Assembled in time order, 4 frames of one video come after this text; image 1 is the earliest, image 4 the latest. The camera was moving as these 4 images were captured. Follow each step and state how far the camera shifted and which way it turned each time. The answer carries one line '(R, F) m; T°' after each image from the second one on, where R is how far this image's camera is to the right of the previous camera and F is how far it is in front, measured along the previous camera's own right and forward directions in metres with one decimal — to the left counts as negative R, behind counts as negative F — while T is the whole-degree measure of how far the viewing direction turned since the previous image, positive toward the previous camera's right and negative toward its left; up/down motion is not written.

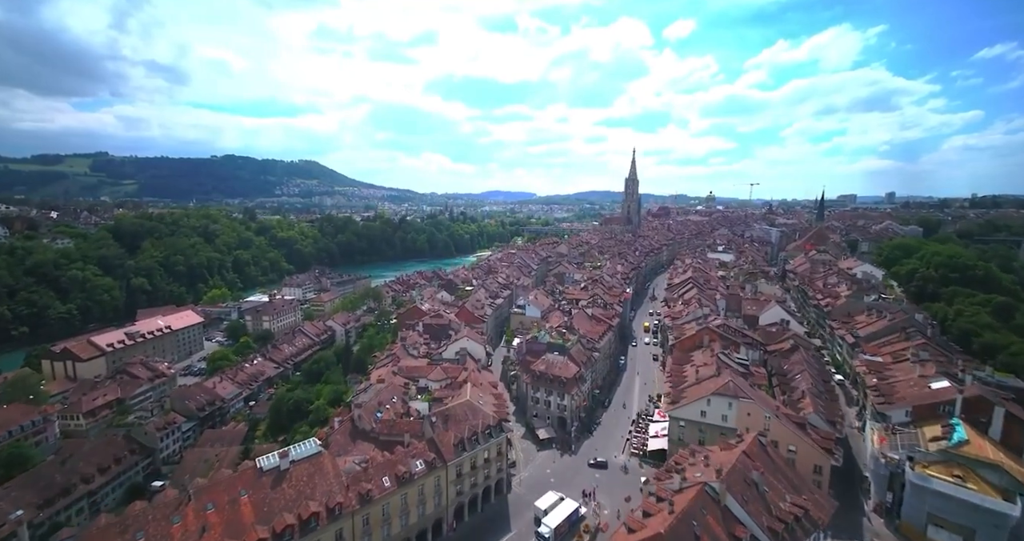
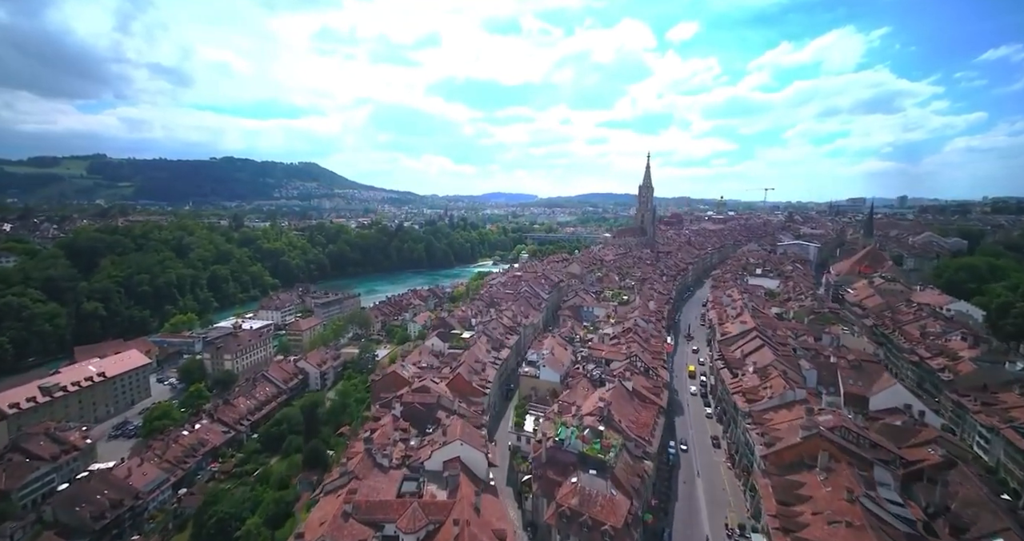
(-0.4, +7.9) m; 0°
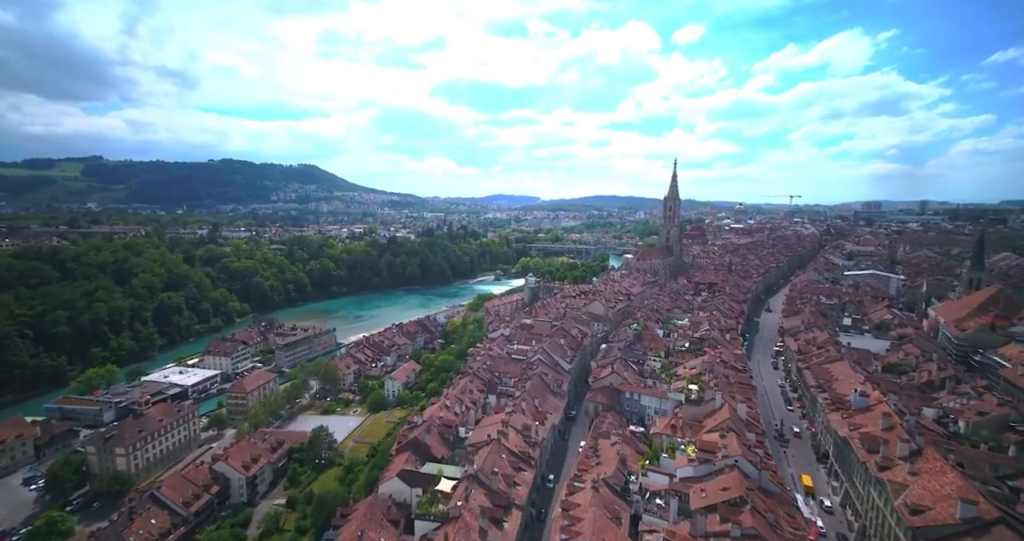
(-0.4, +12.6) m; 0°
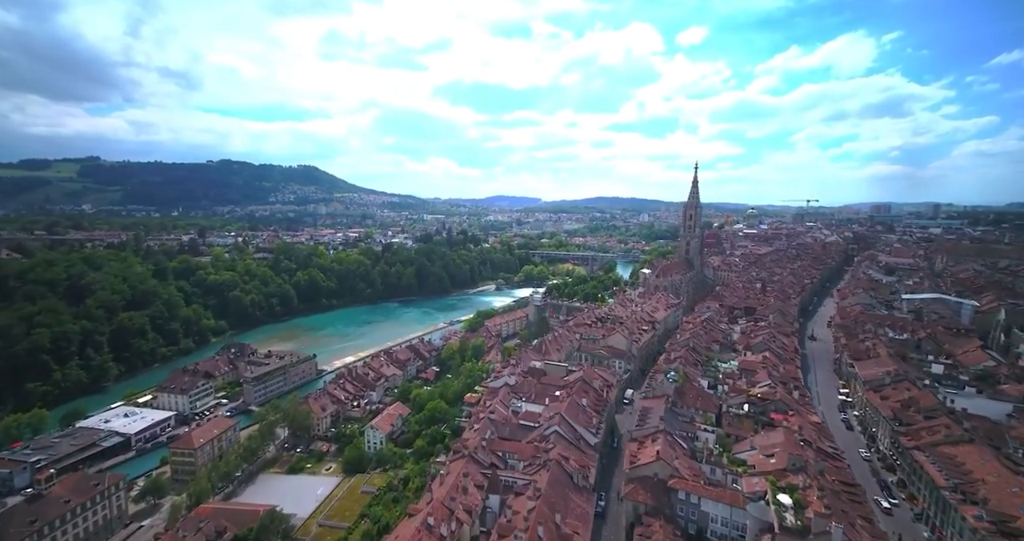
(-0.4, +7.6) m; 0°
